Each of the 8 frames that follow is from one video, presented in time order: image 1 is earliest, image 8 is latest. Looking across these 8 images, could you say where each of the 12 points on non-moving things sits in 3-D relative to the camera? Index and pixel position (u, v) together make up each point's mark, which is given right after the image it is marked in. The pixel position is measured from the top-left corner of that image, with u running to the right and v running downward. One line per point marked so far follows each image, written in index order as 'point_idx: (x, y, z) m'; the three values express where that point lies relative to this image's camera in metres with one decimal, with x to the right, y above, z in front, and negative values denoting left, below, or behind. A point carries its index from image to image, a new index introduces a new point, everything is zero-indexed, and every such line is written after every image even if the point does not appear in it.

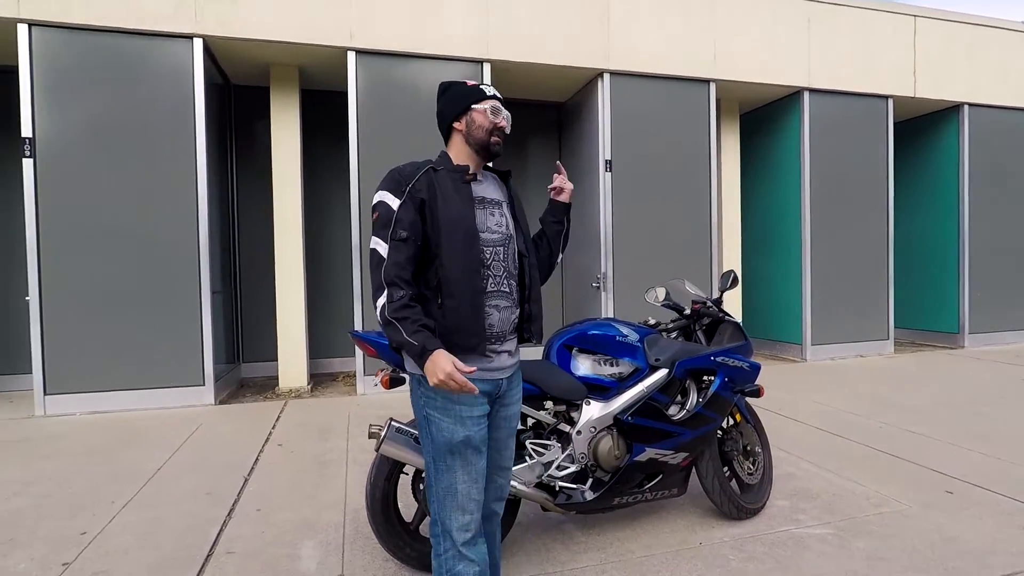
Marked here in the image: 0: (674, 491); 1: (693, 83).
0: (+0.9, -1.1, +3.0) m
1: (+2.3, +2.6, +7.2) m
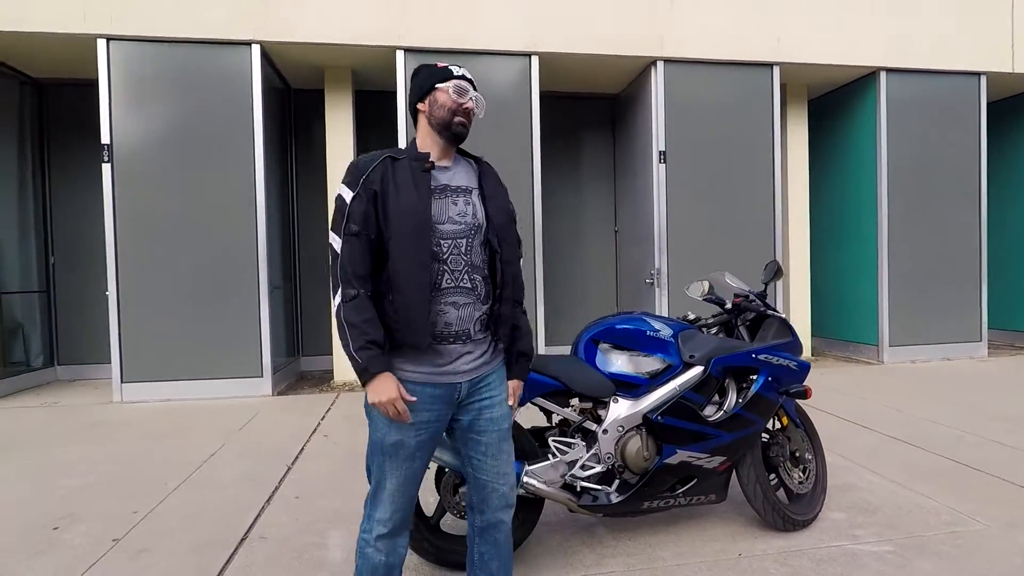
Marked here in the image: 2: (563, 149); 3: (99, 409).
0: (+1.0, -1.0, +2.8) m
1: (+2.9, +2.7, +6.8) m
2: (+0.8, +2.0, +8.0) m
3: (-4.0, -1.2, +5.5) m
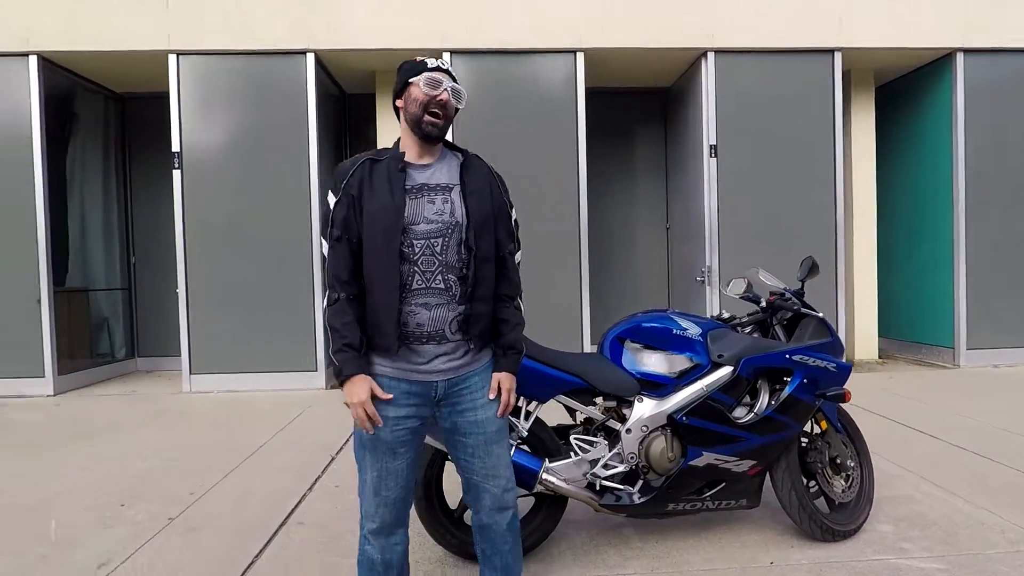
0: (+1.1, -1.0, +2.7) m
1: (+3.4, +2.7, +6.5) m
2: (+1.4, +2.0, +7.9) m
3: (-3.6, -1.2, +6.0) m
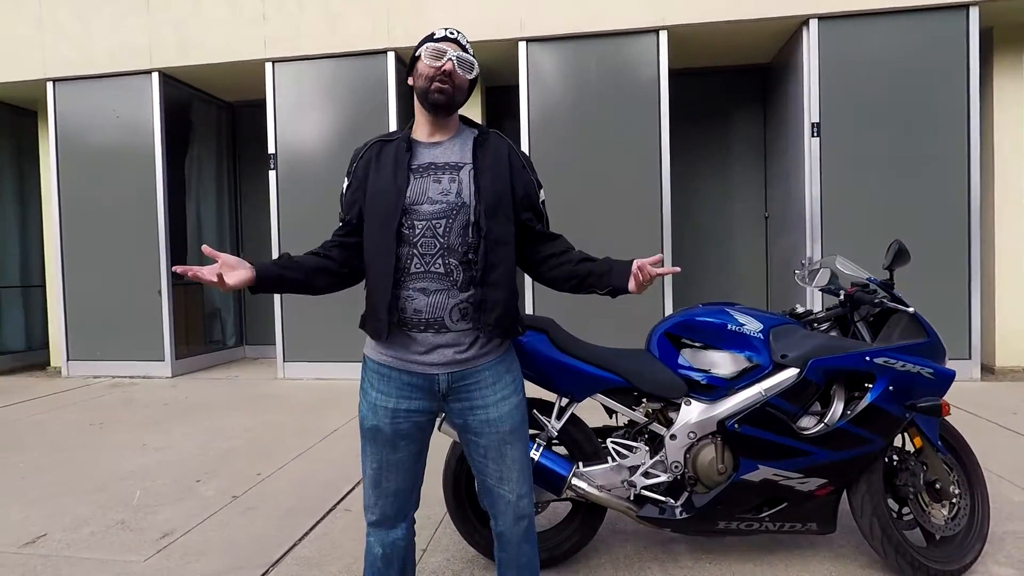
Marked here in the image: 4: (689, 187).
0: (+1.2, -1.0, +2.3) m
1: (+4.2, +2.7, +5.6) m
2: (+2.5, +2.1, +7.3) m
3: (-2.8, -1.1, +6.4) m
4: (+2.3, +1.3, +7.4) m
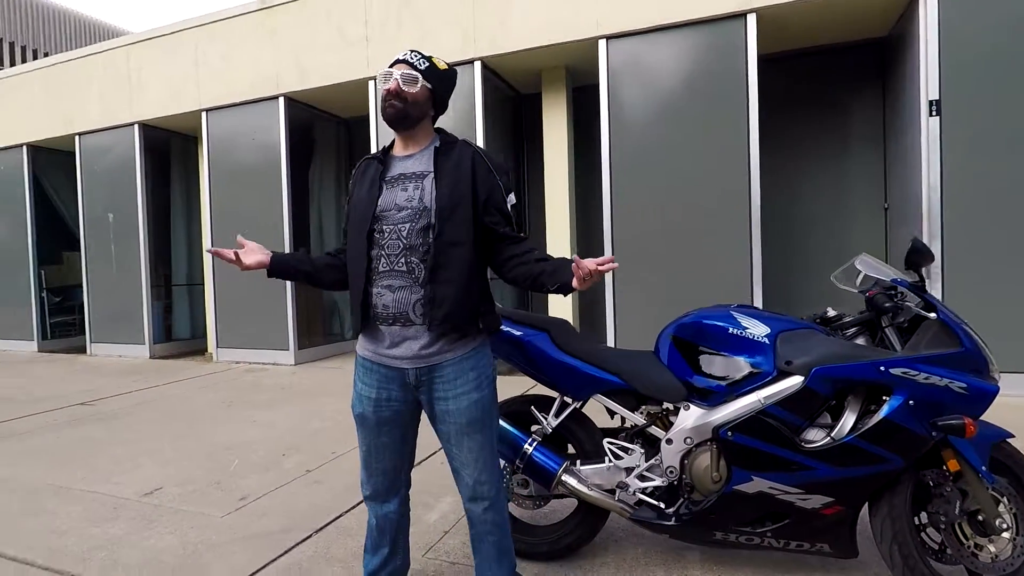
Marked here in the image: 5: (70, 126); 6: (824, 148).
0: (+1.2, -1.0, +2.1) m
1: (+4.9, +2.7, +4.6) m
2: (+3.6, +2.1, +6.7) m
3: (-1.8, -1.1, +7.1) m
4: (+3.4, +1.3, +6.8) m
5: (-7.3, +2.7, +9.3) m
6: (+3.7, +1.7, +6.7) m
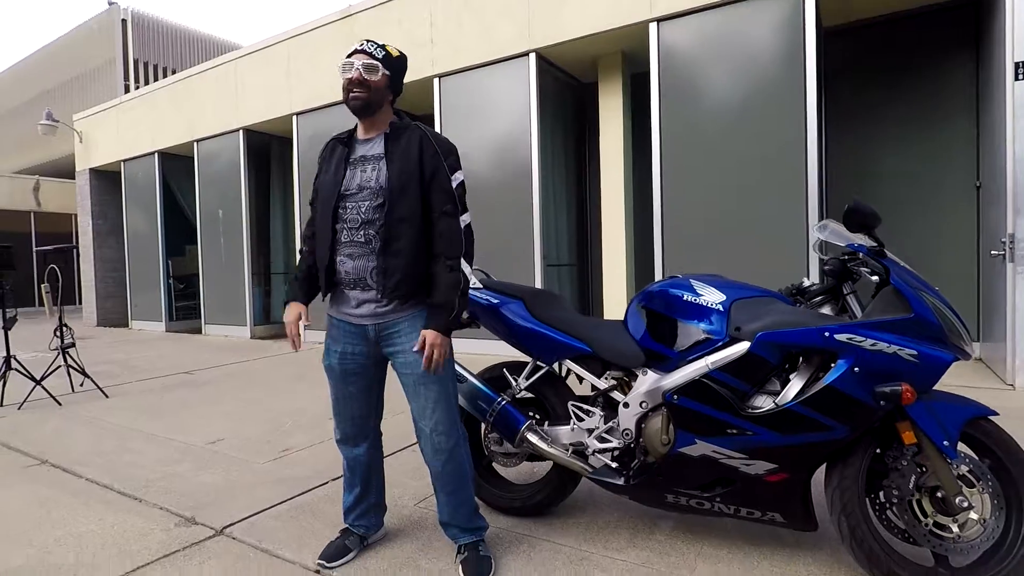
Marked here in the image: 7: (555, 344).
0: (+1.0, -0.9, +2.1) m
1: (+5.1, +2.8, +3.9) m
2: (+4.2, +2.2, +6.2) m
3: (-1.1, -0.9, +7.5) m
4: (+4.0, +1.4, +6.3) m
5: (-6.0, +2.9, +10.6) m
6: (+4.3, +1.8, +6.2) m
7: (+0.2, -0.2, +2.5) m
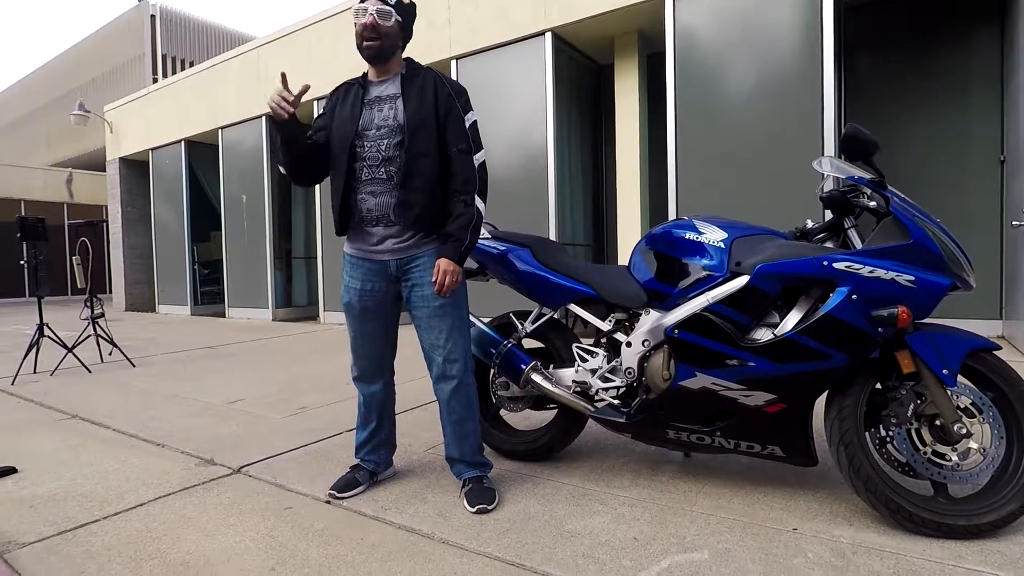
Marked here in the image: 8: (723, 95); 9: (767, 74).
0: (+1.0, -0.6, +2.1) m
1: (+5.2, +3.1, +3.7) m
2: (+4.4, +2.4, +6.1) m
3: (-0.9, -0.6, +7.6) m
4: (+4.2, +1.7, +6.2) m
5: (-5.7, +3.2, +10.9) m
6: (+4.4, +2.0, +6.1) m
7: (+0.2, 0.0, +2.6) m
8: (+2.2, +2.0, +5.8) m
9: (+2.5, +2.1, +5.6) m
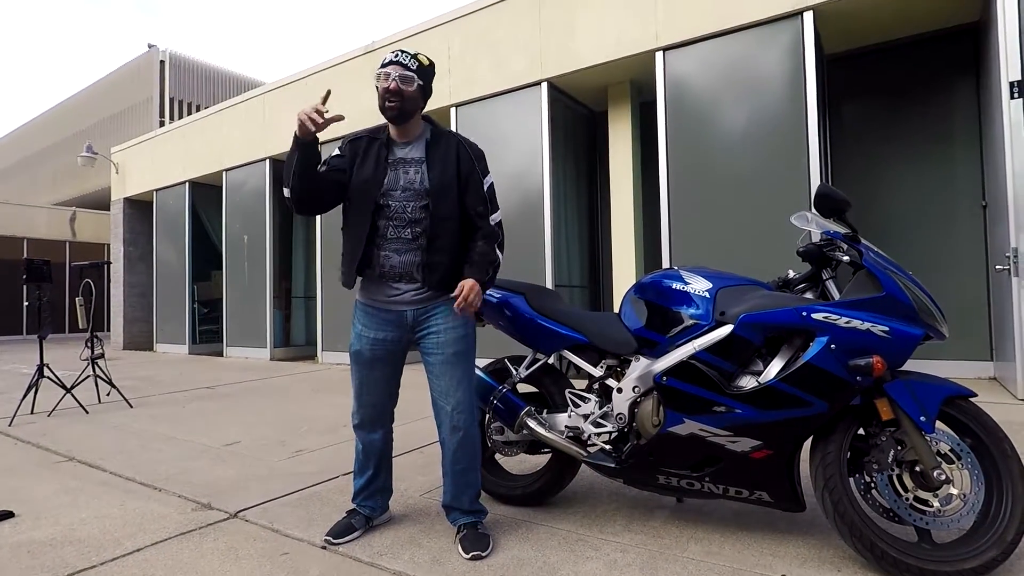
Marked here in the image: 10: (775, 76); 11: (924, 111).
0: (+1.0, -0.8, +2.2) m
1: (+5.1, +2.8, +4.0) m
2: (+4.3, +2.0, +6.3) m
3: (-0.9, -1.2, +7.6) m
4: (+4.1, +1.2, +6.4) m
5: (-5.8, +2.4, +11.1) m
6: (+4.4, +1.6, +6.3) m
7: (+0.2, -0.2, +2.7) m
8: (+2.1, +1.5, +6.0) m
9: (+2.5, +1.7, +5.8) m
10: (+2.7, +2.2, +5.7) m
11: (+4.5, +1.9, +6.2) m
